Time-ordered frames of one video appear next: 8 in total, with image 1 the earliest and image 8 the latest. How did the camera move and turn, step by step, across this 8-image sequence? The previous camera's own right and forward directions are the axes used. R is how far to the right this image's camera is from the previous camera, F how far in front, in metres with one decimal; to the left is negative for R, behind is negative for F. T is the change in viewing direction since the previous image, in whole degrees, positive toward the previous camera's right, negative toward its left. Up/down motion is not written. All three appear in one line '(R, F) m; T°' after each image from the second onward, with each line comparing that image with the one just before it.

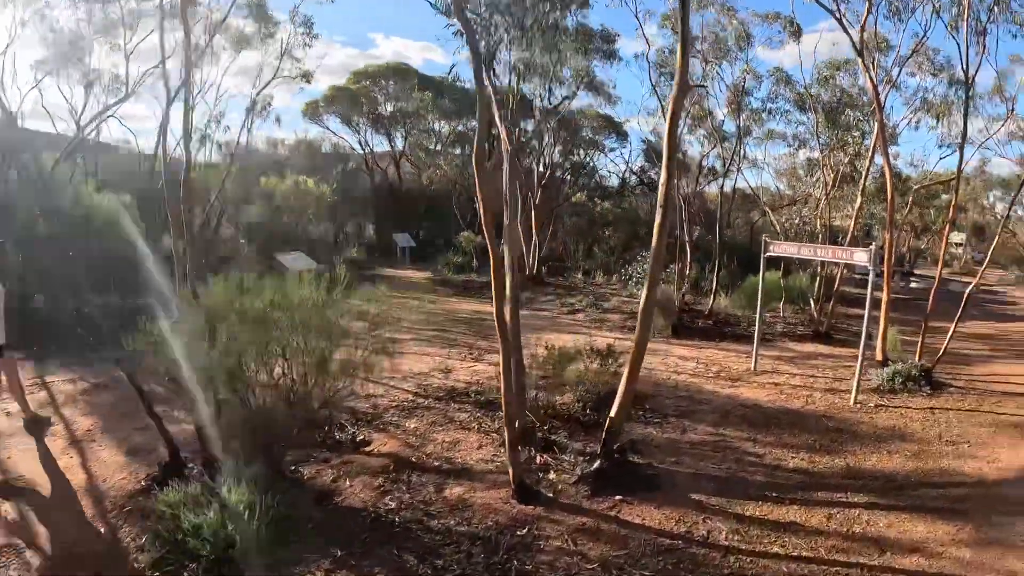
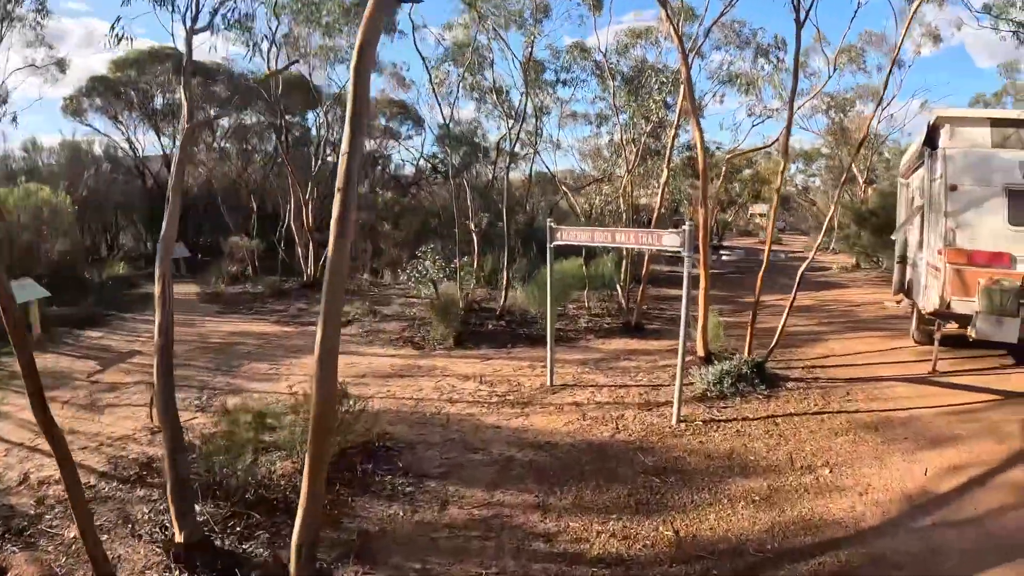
(+1.6, +3.0) m; +14°
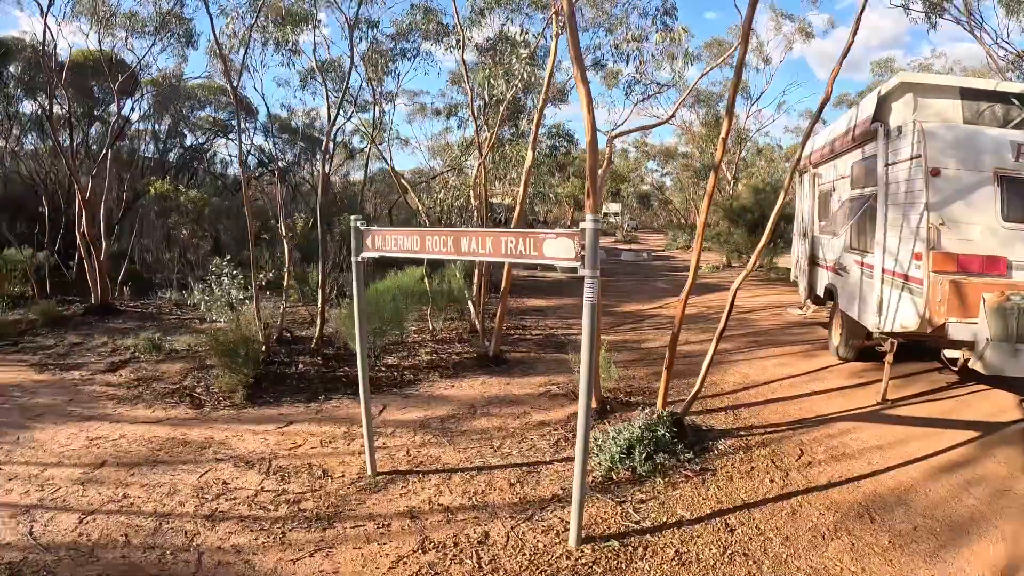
(+0.5, +2.6) m; +12°
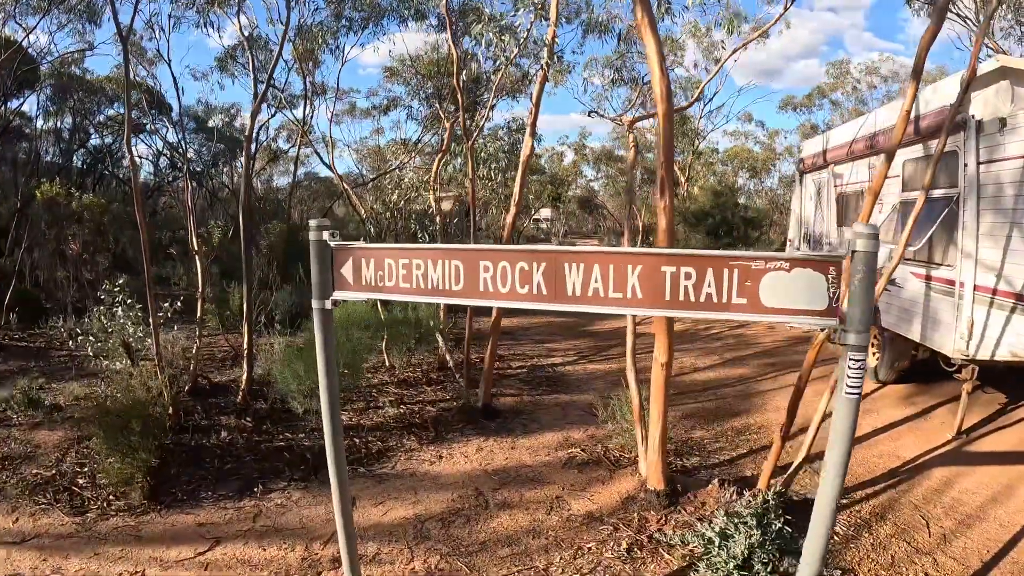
(-0.6, +1.7) m; +6°
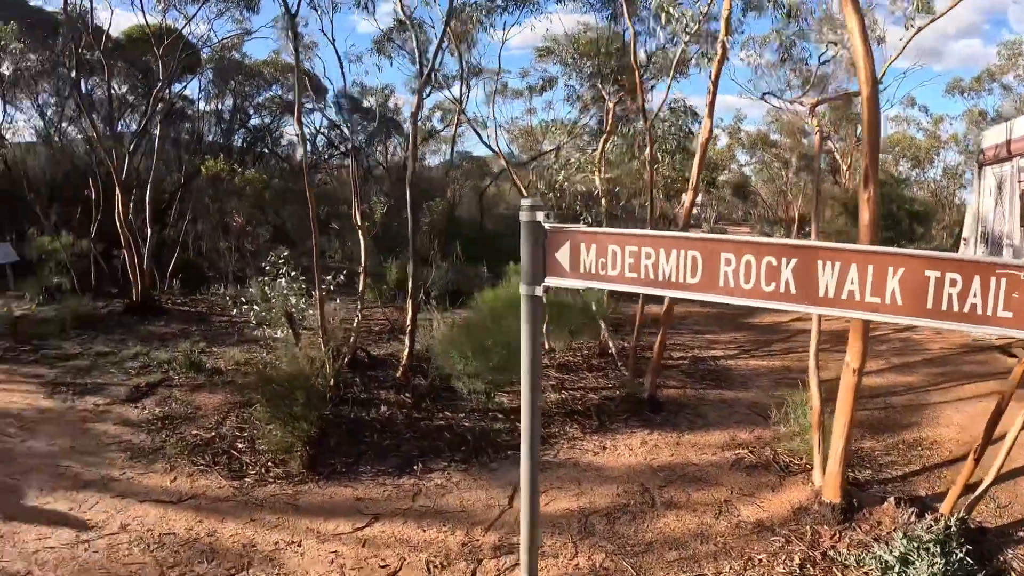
(-0.3, +0.4) m; -10°
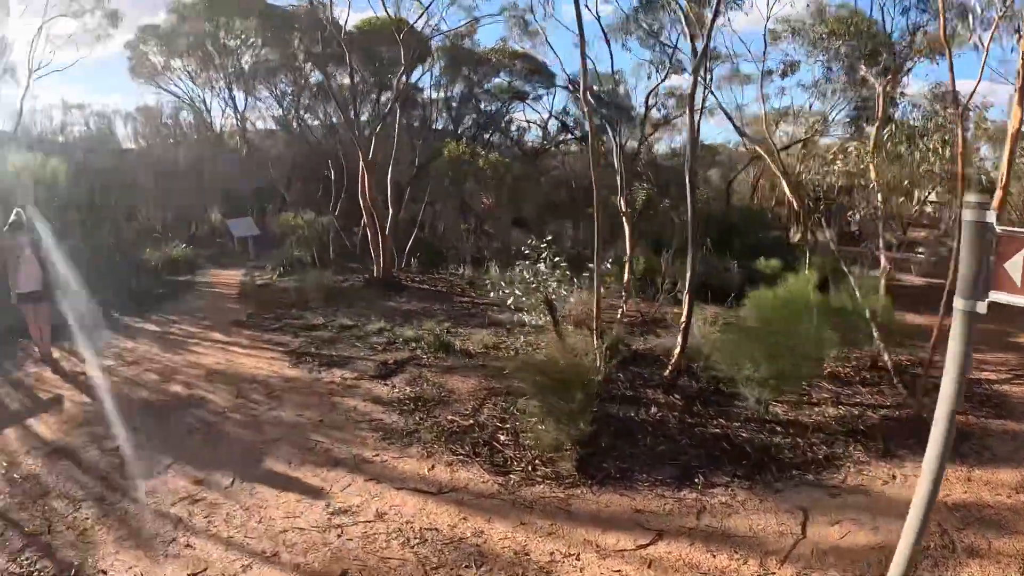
(-0.7, +0.3) m; -13°
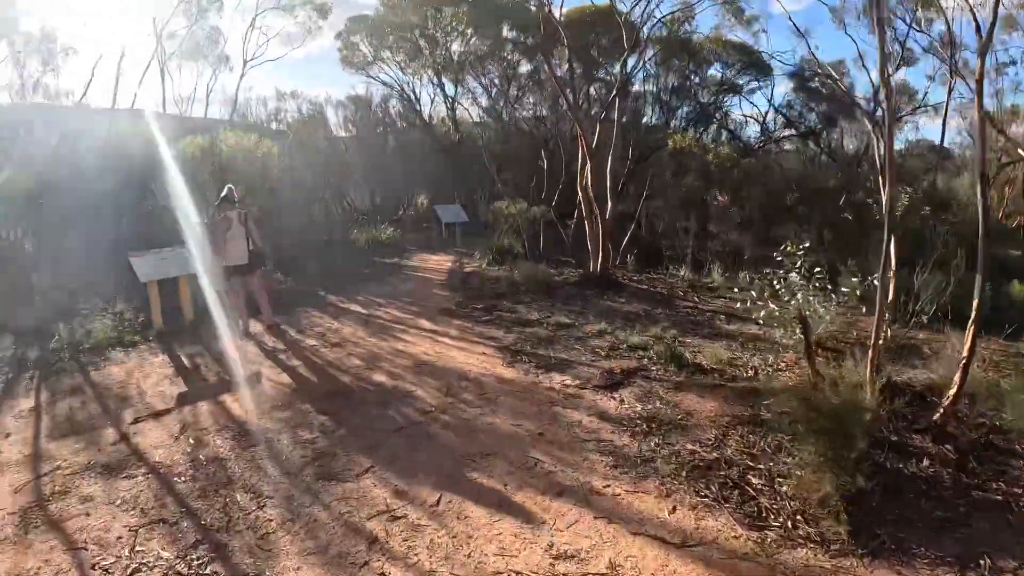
(-0.2, +0.4) m; -14°
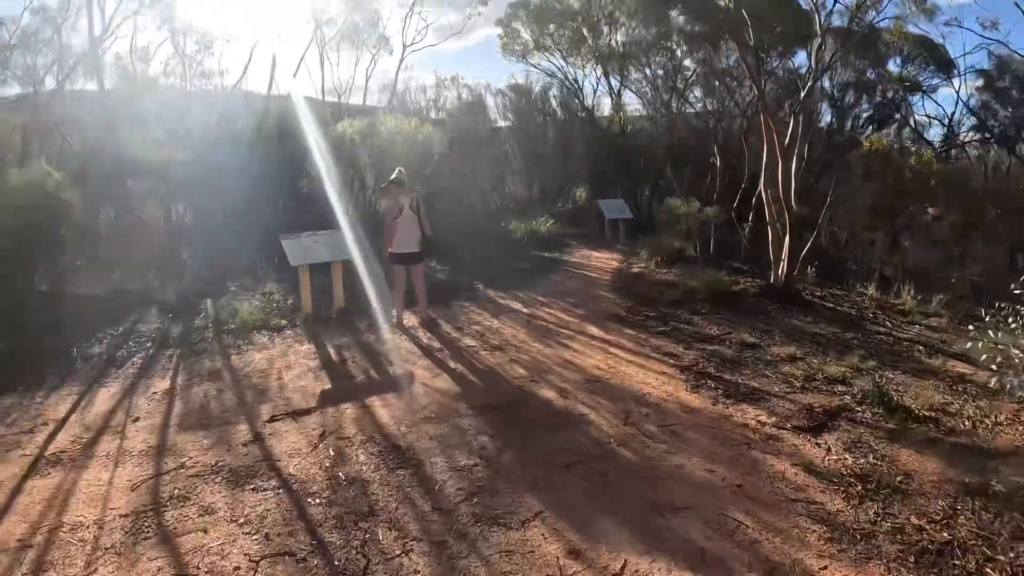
(-0.1, +0.3) m; -11°
